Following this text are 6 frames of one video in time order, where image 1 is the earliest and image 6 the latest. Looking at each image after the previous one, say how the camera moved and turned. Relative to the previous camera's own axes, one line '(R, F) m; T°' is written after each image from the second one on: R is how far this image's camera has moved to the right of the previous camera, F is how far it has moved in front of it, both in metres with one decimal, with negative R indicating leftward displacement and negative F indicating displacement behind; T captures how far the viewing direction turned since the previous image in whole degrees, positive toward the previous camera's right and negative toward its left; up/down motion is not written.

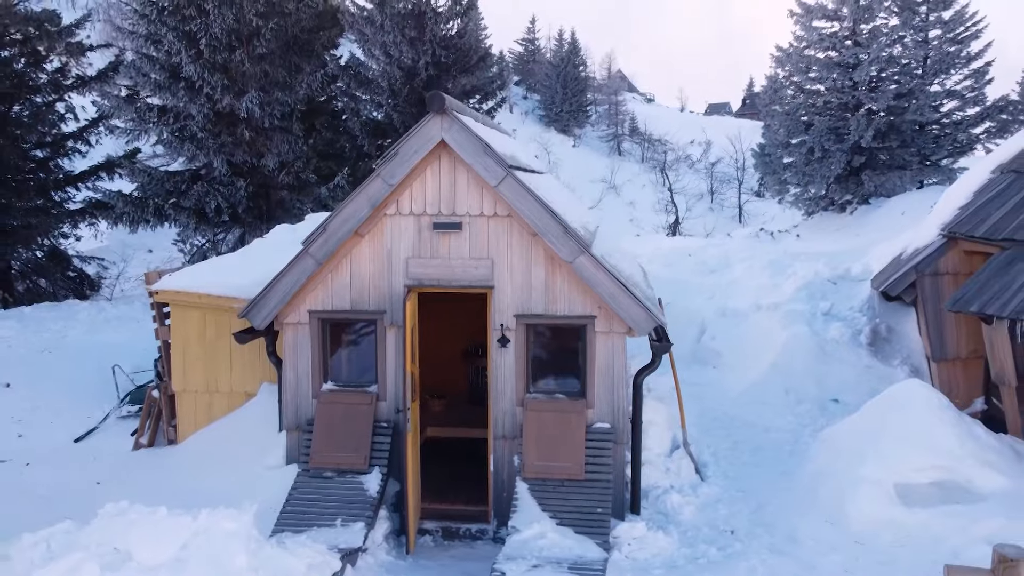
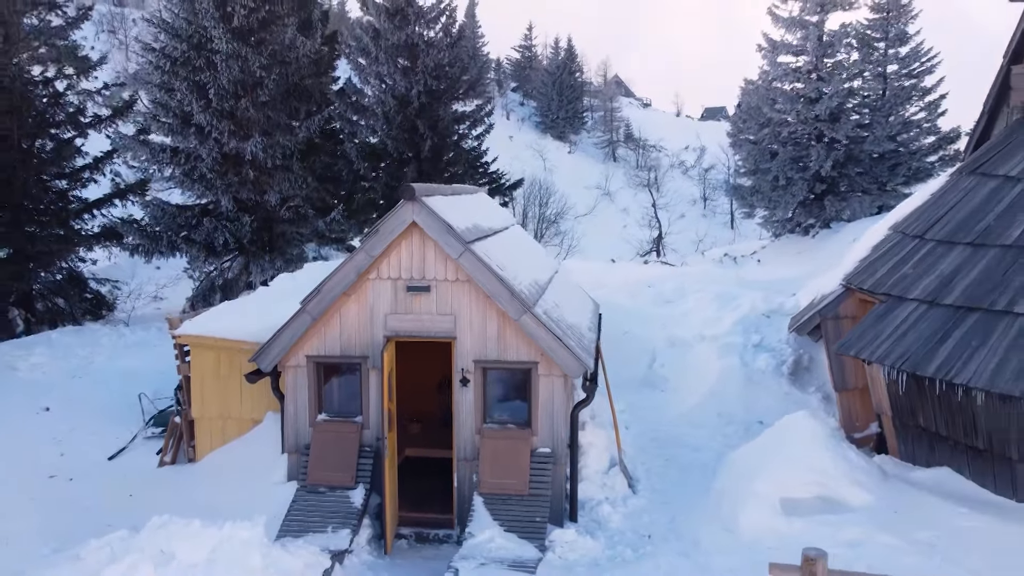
(+0.4, -1.4) m; 0°
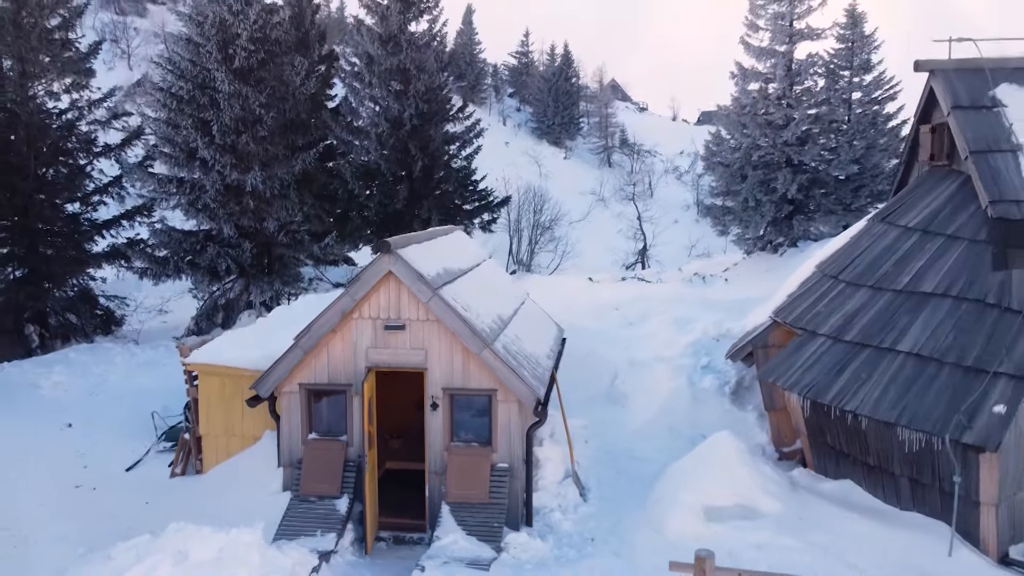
(+0.4, -1.3) m; 0°
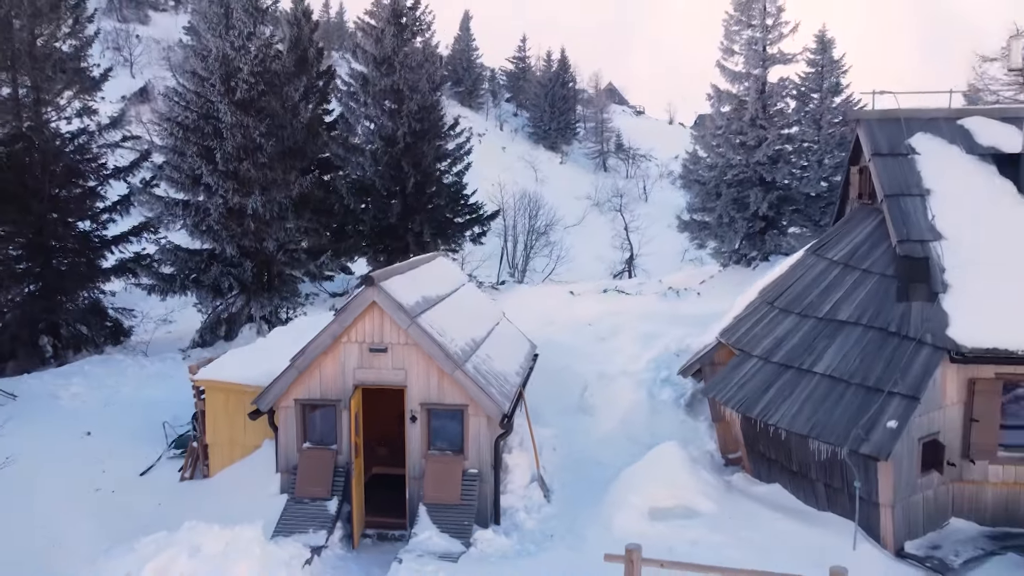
(+0.4, -1.2) m; 0°
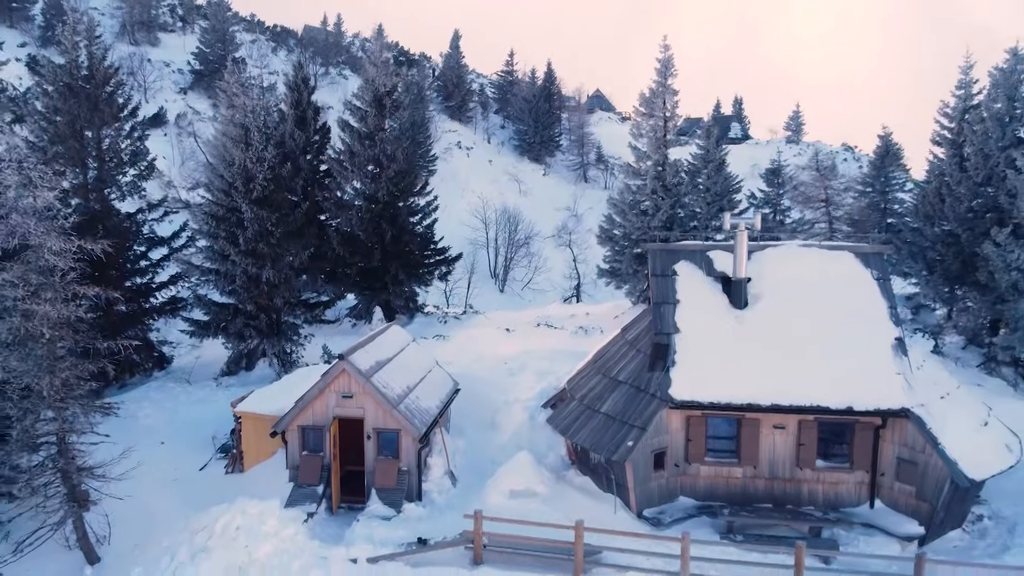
(+1.8, -6.7) m; 0°
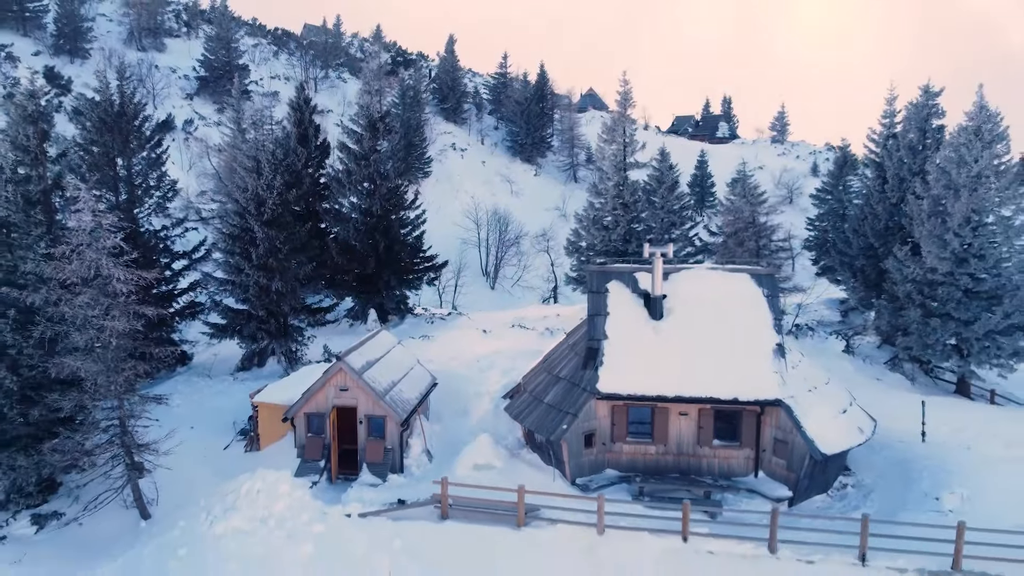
(+1.0, -4.2) m; 0°
